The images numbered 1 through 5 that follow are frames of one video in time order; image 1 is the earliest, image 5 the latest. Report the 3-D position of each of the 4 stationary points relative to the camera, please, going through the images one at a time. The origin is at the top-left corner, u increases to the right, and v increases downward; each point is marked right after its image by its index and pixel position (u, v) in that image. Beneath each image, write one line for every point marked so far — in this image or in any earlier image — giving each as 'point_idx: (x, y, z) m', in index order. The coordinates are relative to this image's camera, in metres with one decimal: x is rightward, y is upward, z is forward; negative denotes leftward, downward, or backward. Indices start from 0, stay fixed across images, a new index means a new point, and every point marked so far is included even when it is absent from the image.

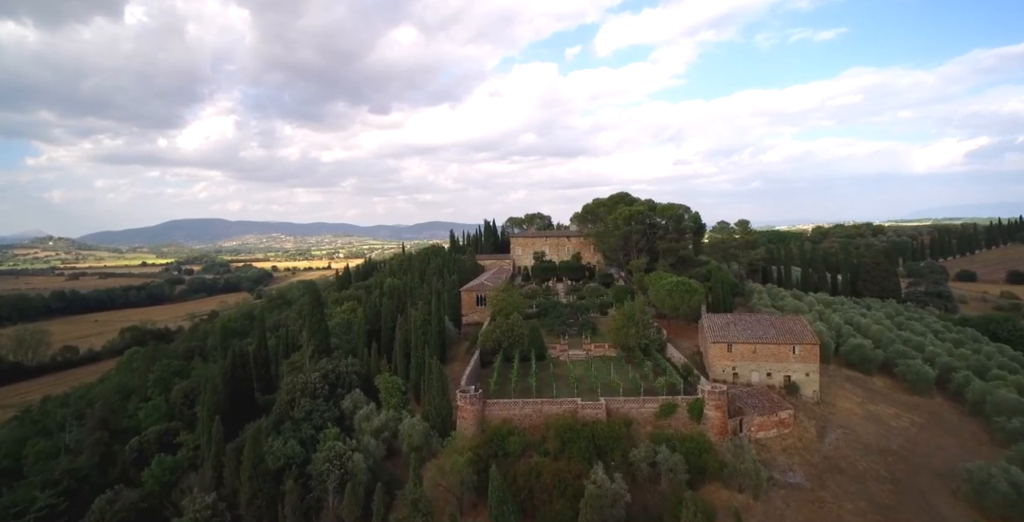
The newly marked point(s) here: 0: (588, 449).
0: (+3.2, -7.9, +19.9) m
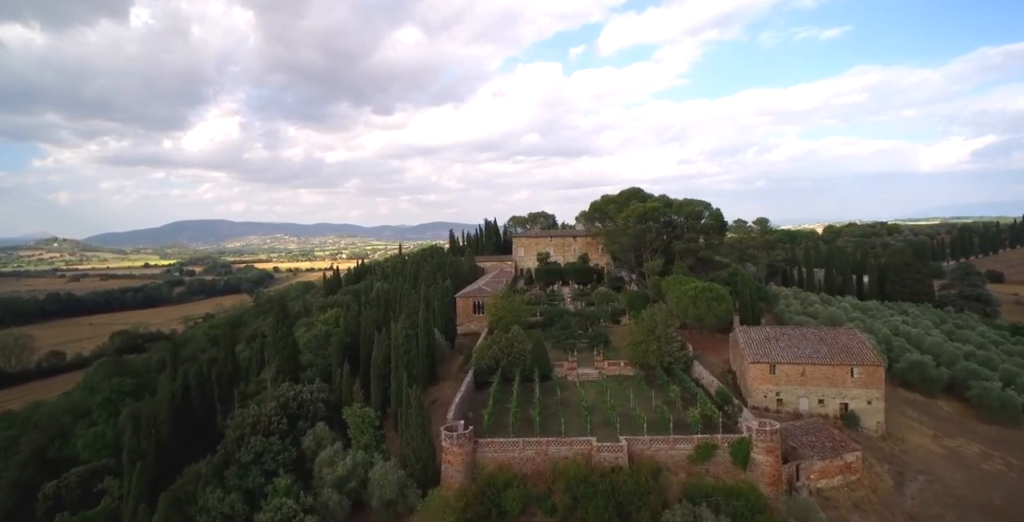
0: (+3.1, -8.1, +15.6) m
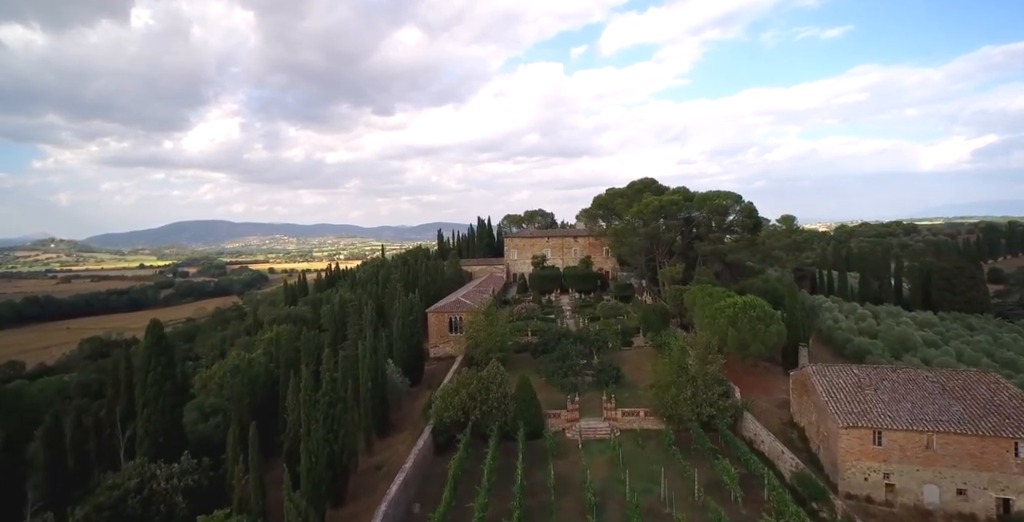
0: (+2.2, -8.5, +8.1) m
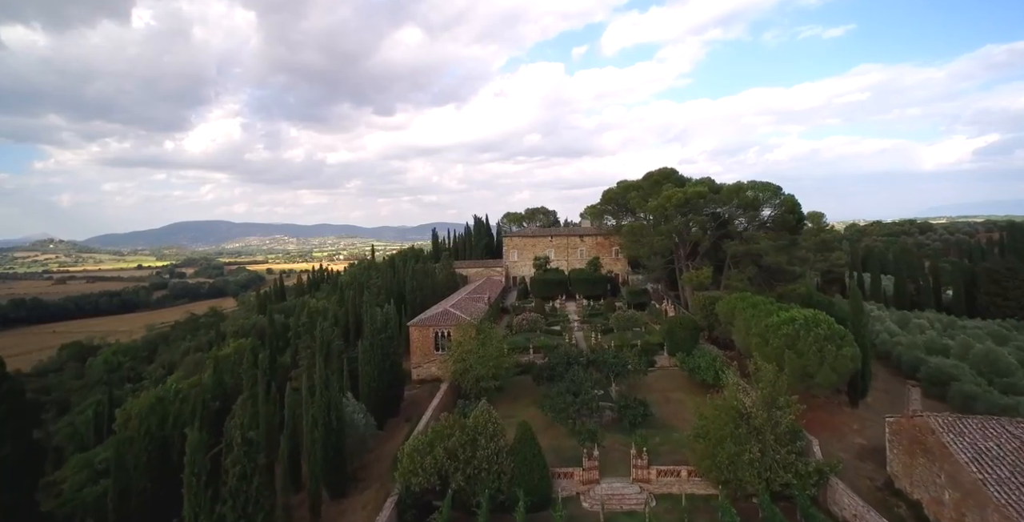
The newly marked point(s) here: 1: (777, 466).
0: (+2.0, -8.7, +3.0) m
1: (+7.2, -5.4, +12.8) m
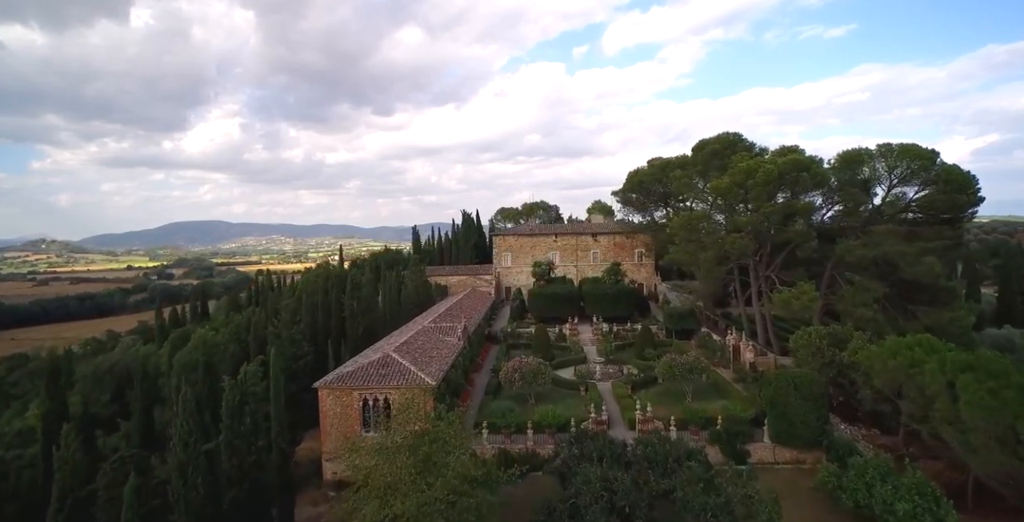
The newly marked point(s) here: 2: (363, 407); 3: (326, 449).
0: (+1.5, -9.1, -8.2) m
1: (+6.7, -5.8, +1.6) m
2: (-4.7, -4.4, +14.2) m
3: (-5.9, -5.8, +14.6) m
